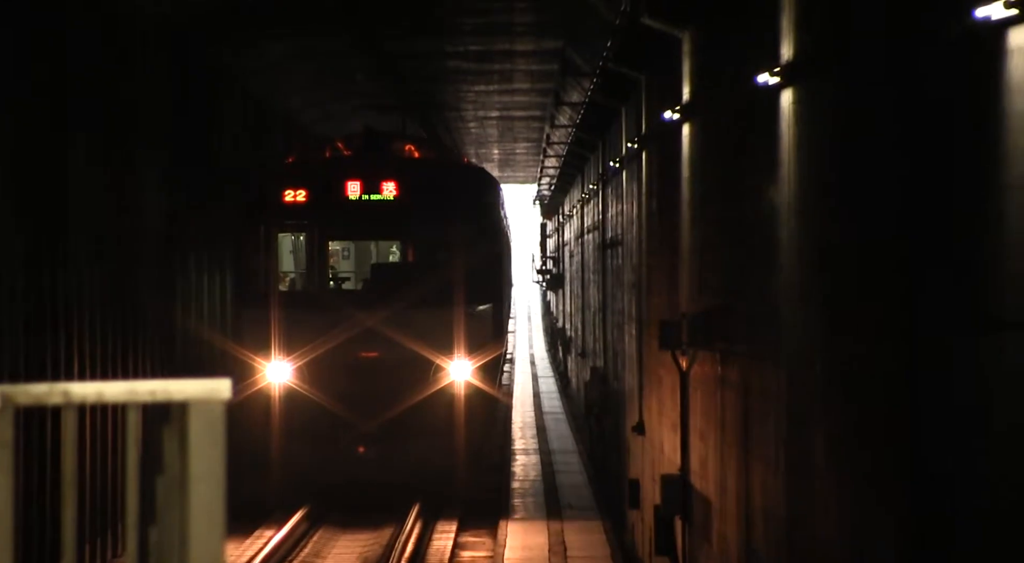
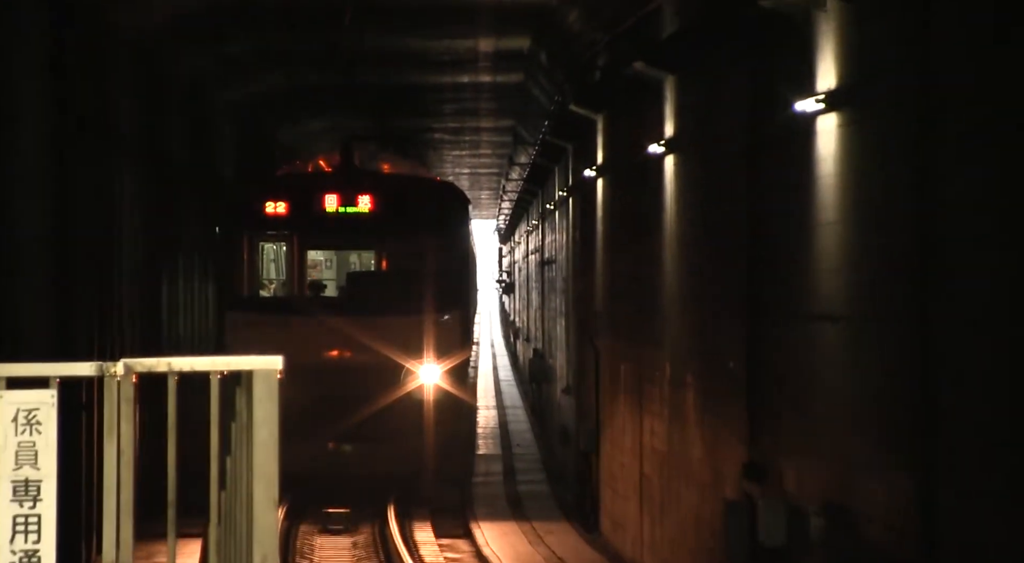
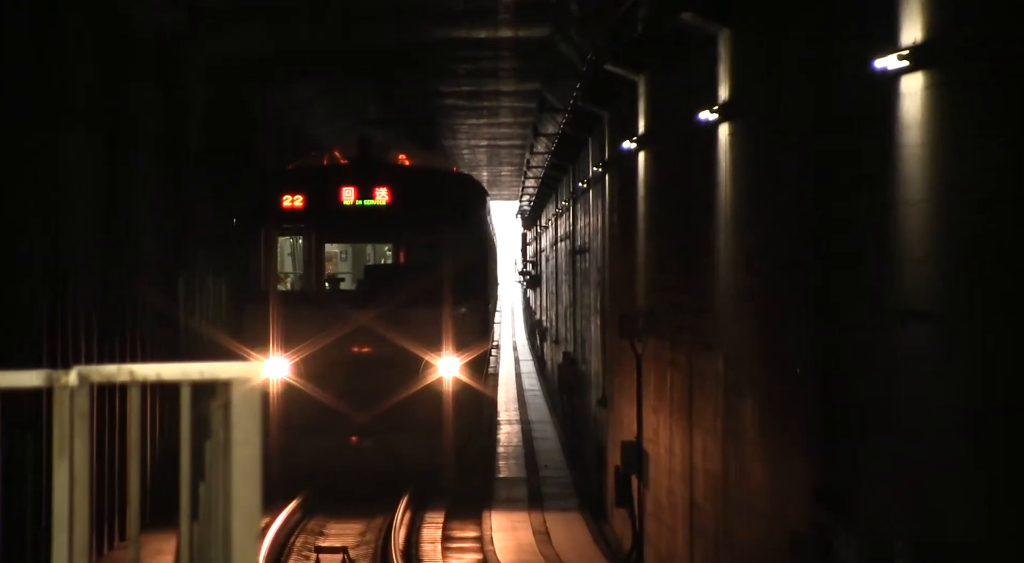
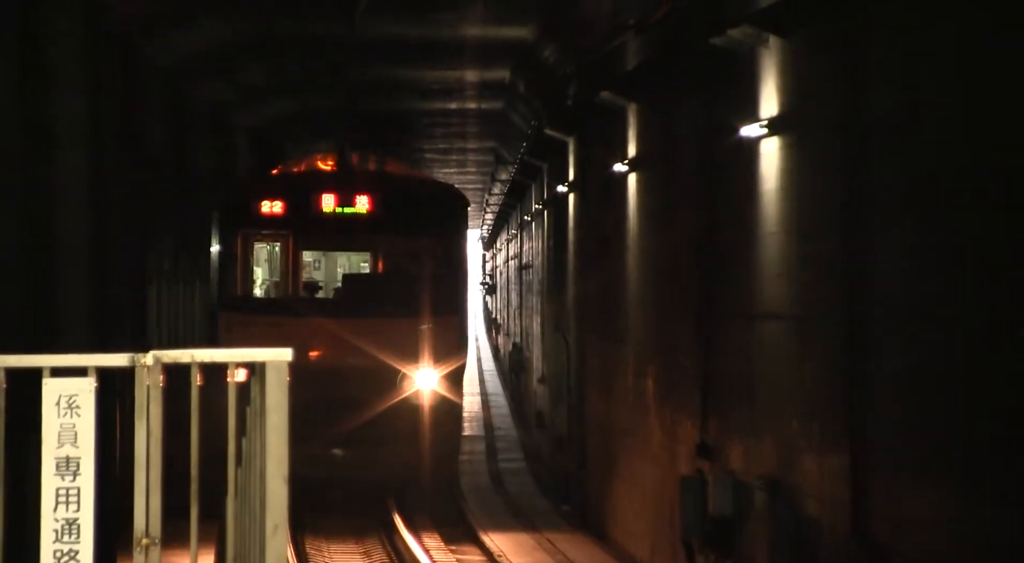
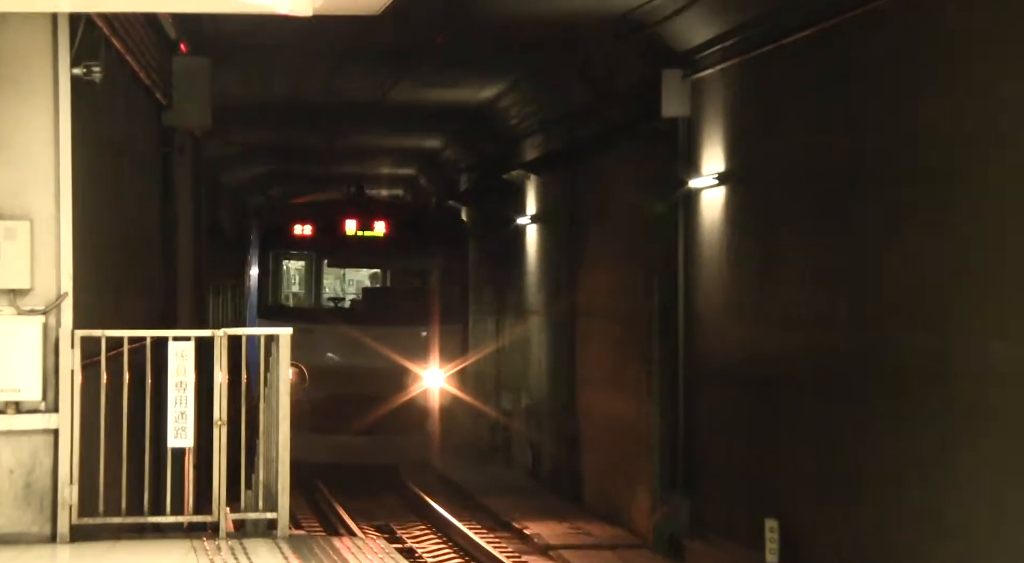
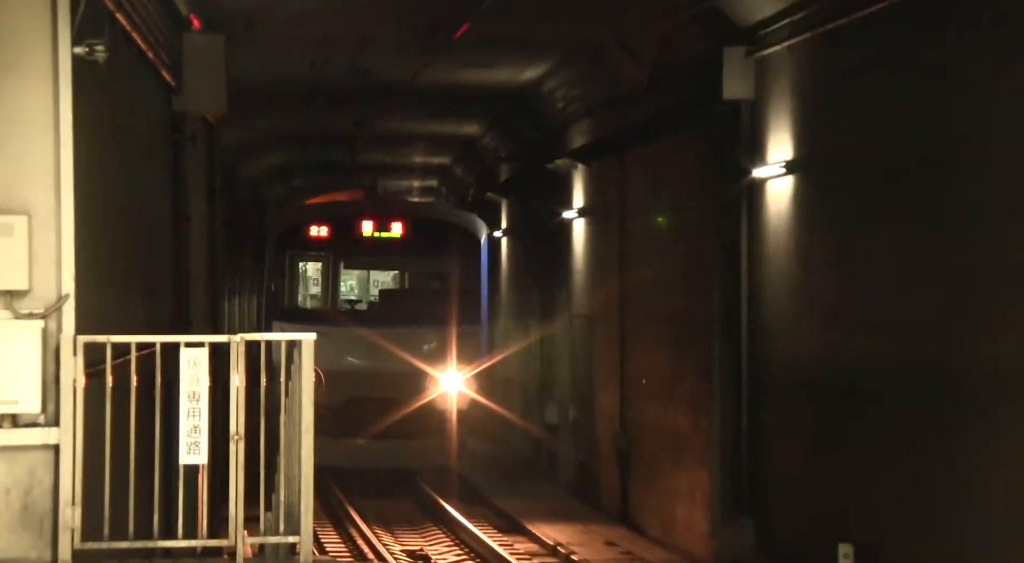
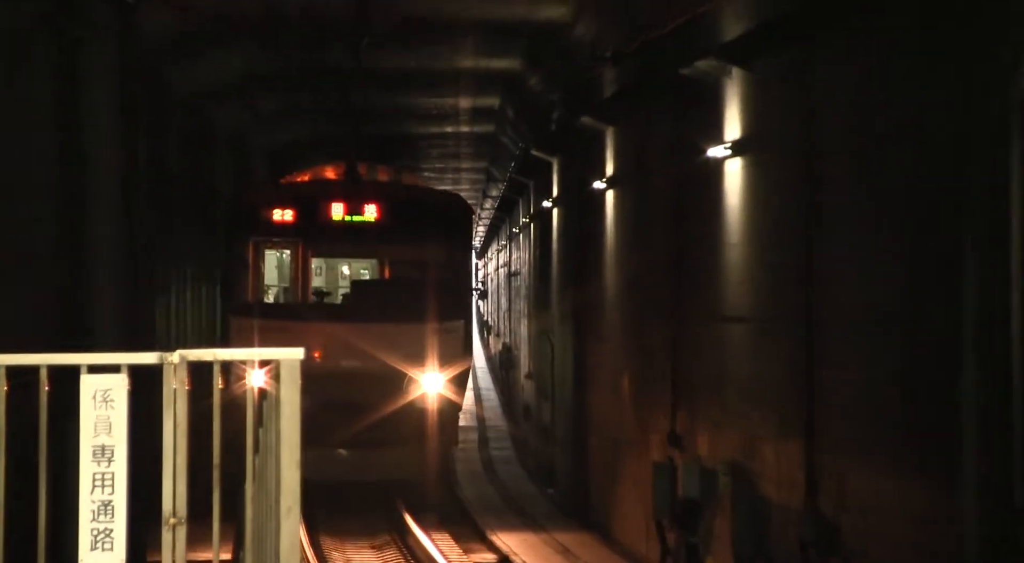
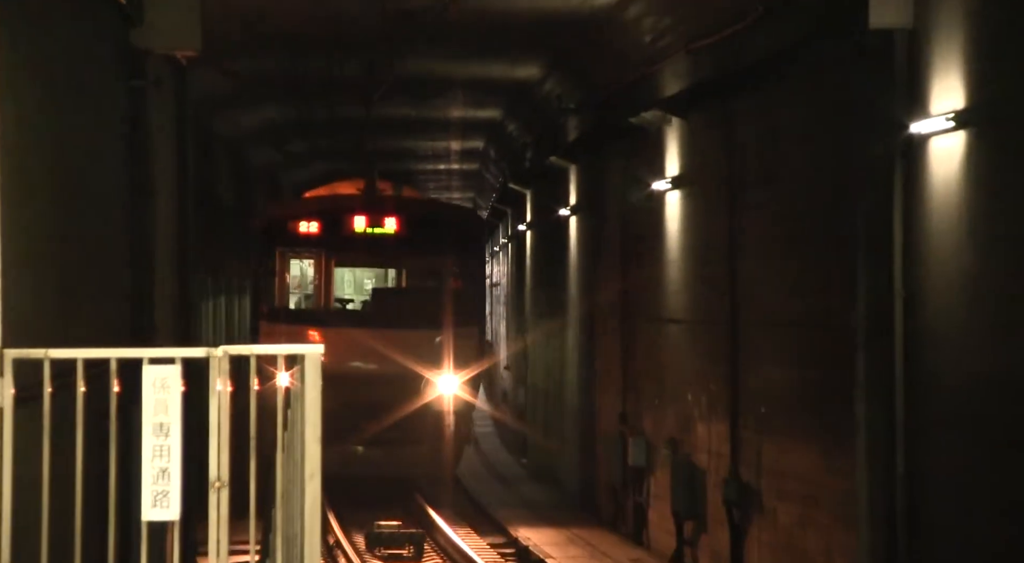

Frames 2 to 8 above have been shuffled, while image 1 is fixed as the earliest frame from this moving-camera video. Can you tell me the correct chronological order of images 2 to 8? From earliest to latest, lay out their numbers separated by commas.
3, 2, 4, 7, 8, 6, 5
